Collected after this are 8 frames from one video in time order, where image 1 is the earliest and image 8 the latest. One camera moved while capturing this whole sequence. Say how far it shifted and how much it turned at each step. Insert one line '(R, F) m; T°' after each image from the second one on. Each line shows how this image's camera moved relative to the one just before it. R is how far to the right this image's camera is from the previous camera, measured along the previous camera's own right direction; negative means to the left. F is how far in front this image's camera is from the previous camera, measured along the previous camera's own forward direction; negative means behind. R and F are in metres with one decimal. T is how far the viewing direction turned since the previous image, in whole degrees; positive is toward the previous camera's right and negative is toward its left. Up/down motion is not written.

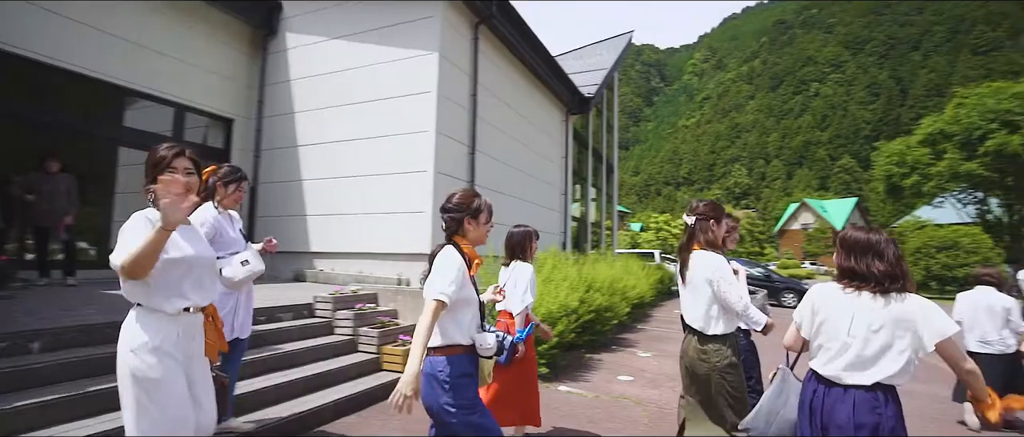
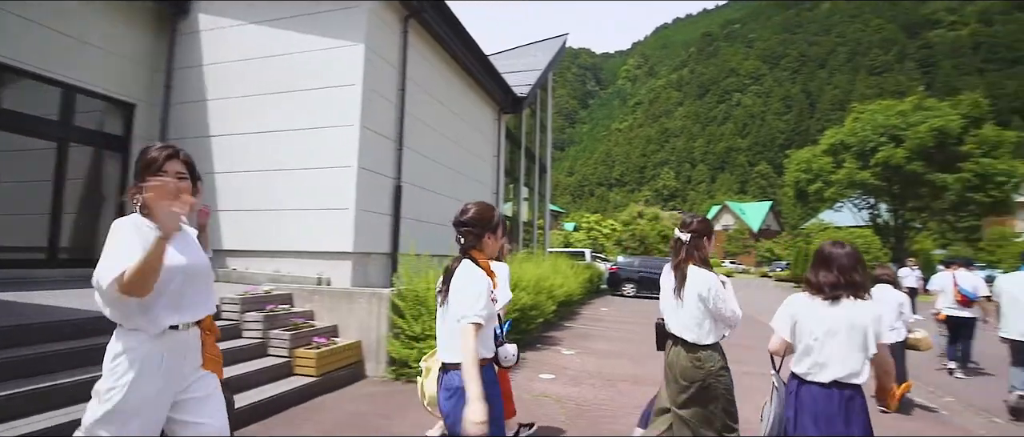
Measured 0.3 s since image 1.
(+0.1, 0.0) m; +7°
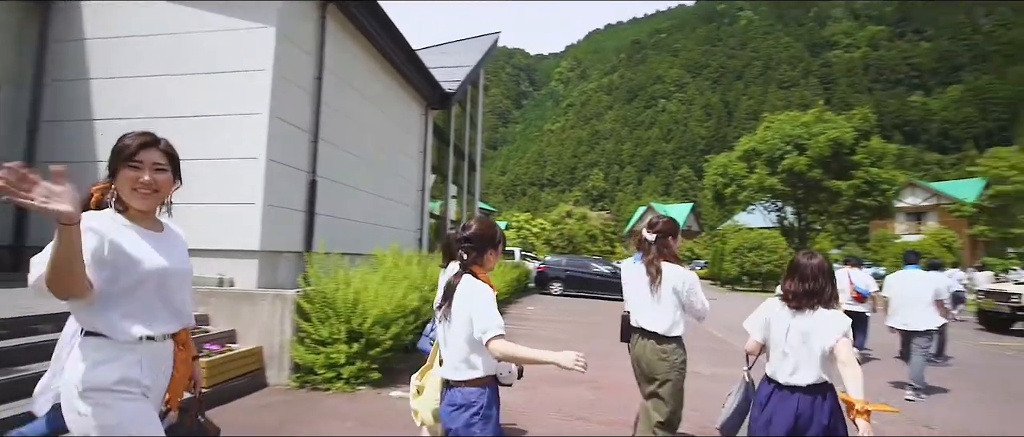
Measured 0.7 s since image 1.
(+0.2, +0.1) m; +8°
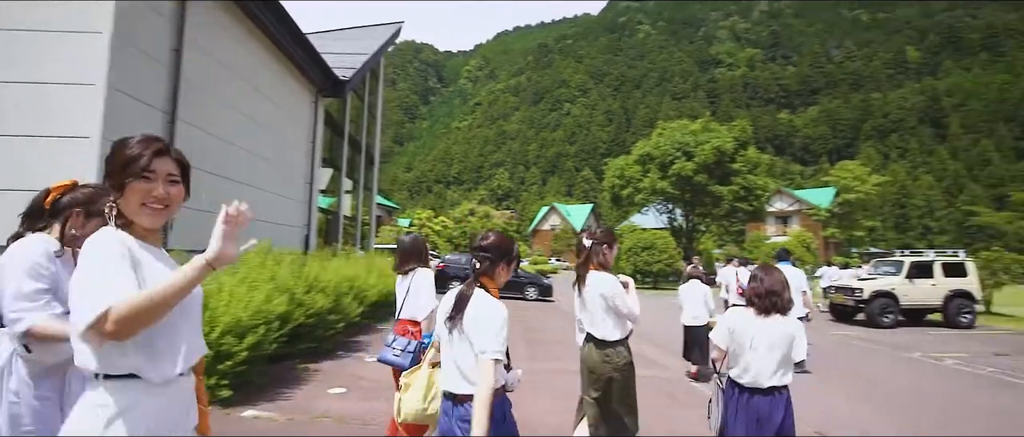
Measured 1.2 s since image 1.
(+0.2, +0.3) m; +10°
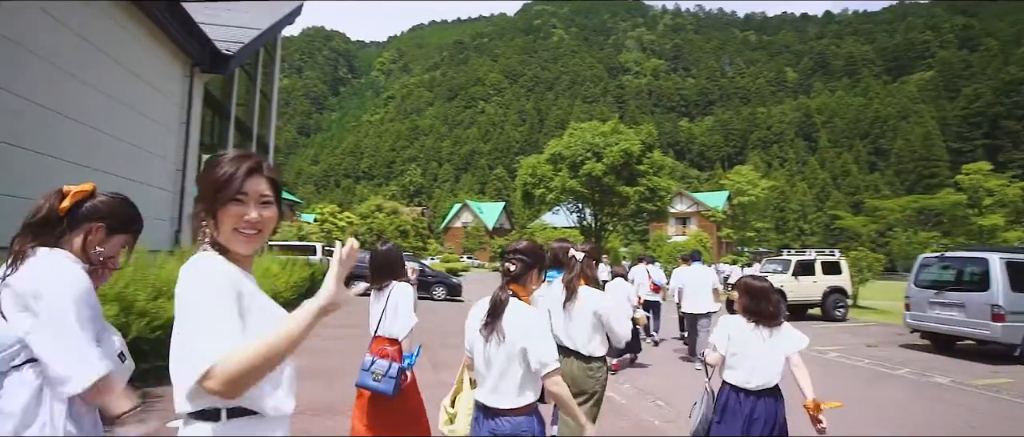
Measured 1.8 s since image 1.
(+0.1, +0.6) m; +10°
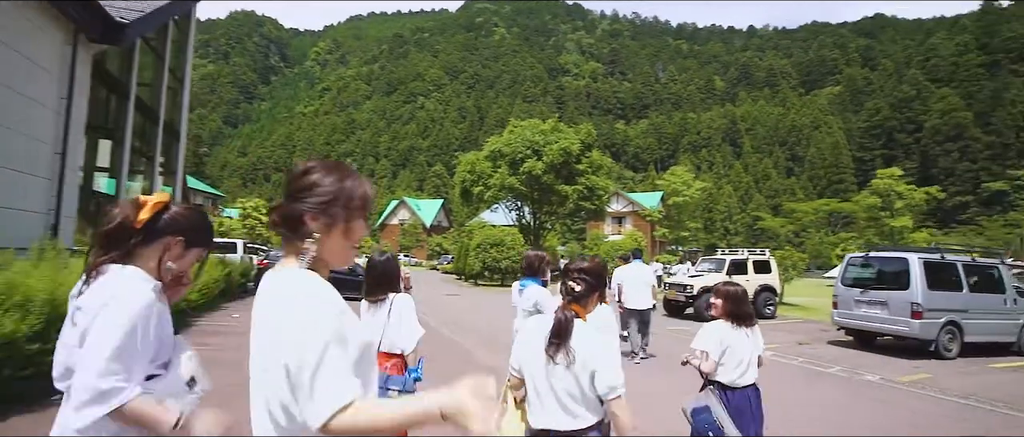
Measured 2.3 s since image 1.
(0.0, +0.6) m; +7°
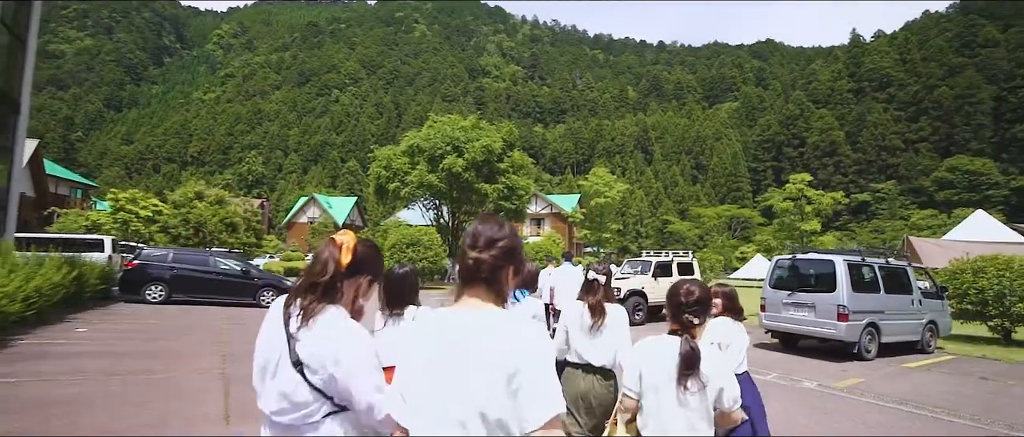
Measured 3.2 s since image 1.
(0.0, +1.1) m; +9°
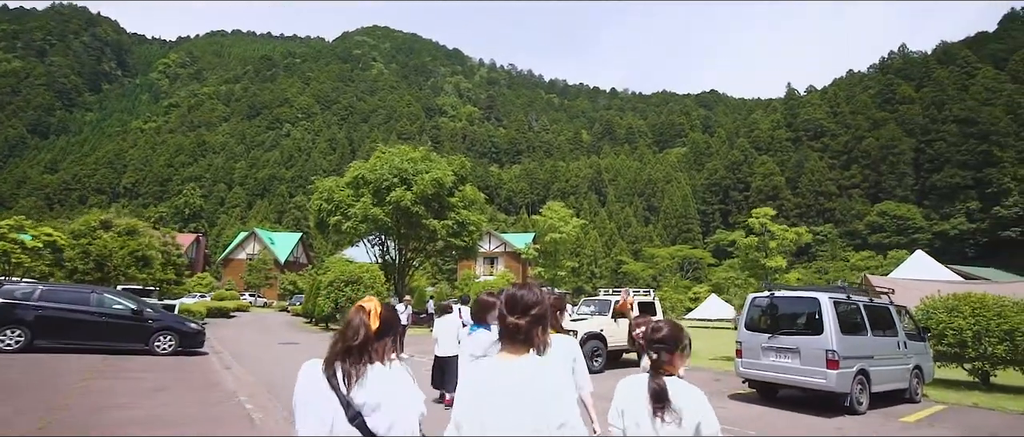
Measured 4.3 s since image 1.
(+0.3, +1.6) m; +5°
